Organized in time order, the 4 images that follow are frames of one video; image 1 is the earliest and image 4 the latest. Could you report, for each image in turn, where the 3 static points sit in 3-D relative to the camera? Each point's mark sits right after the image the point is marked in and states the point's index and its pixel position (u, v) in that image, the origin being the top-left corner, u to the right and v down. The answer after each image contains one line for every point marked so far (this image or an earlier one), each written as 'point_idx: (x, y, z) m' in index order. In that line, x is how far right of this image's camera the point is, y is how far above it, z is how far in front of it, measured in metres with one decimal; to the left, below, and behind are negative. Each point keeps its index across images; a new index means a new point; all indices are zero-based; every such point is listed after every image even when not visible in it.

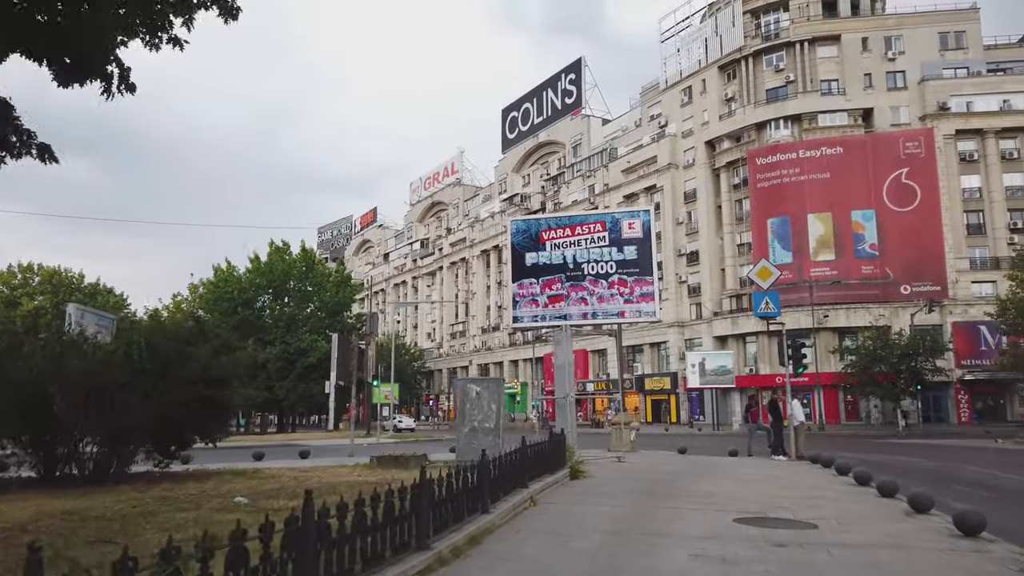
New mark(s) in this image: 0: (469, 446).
0: (-0.8, -2.8, +13.6) m
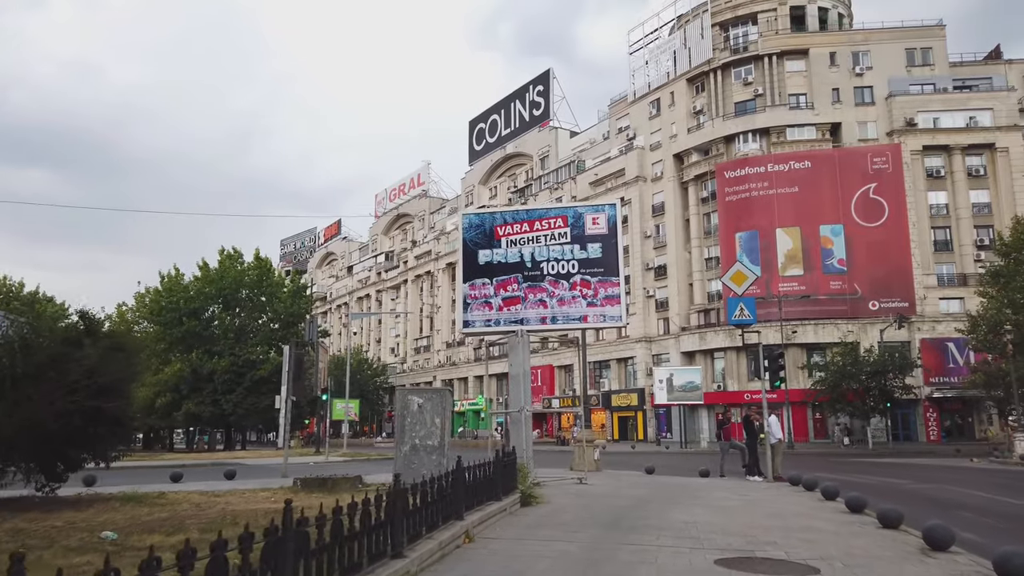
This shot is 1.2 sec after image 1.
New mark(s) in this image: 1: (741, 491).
0: (-1.6, -2.8, +11.9) m
1: (+4.0, -3.6, +13.4) m
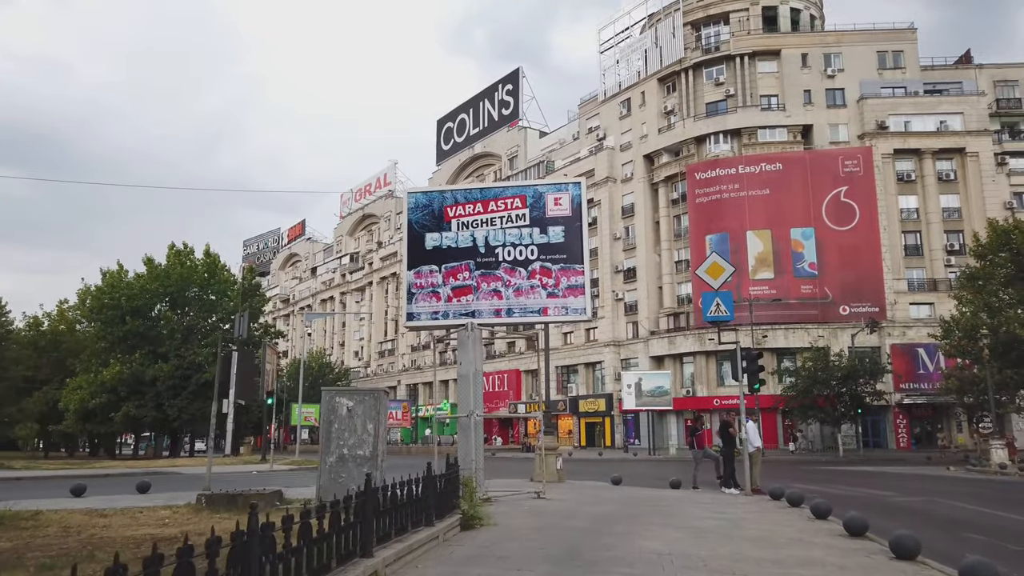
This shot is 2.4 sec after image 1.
0: (-2.4, -2.6, +10.2) m
1: (+3.2, -3.4, +11.9) m
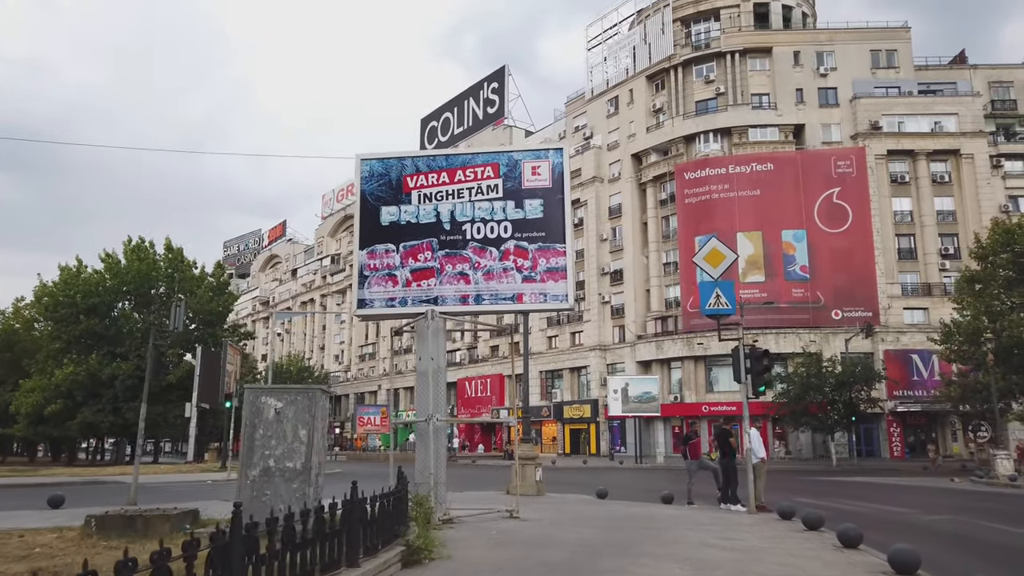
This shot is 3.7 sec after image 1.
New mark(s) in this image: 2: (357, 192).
0: (-2.8, -2.3, +8.3) m
1: (+2.8, -3.2, +10.1) m
2: (-2.2, +1.4, +11.2) m
